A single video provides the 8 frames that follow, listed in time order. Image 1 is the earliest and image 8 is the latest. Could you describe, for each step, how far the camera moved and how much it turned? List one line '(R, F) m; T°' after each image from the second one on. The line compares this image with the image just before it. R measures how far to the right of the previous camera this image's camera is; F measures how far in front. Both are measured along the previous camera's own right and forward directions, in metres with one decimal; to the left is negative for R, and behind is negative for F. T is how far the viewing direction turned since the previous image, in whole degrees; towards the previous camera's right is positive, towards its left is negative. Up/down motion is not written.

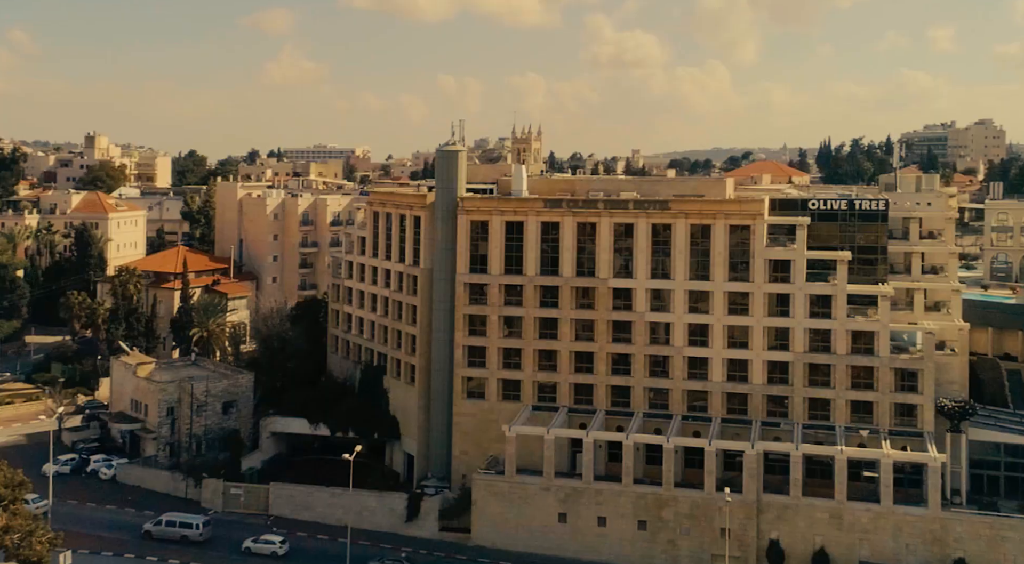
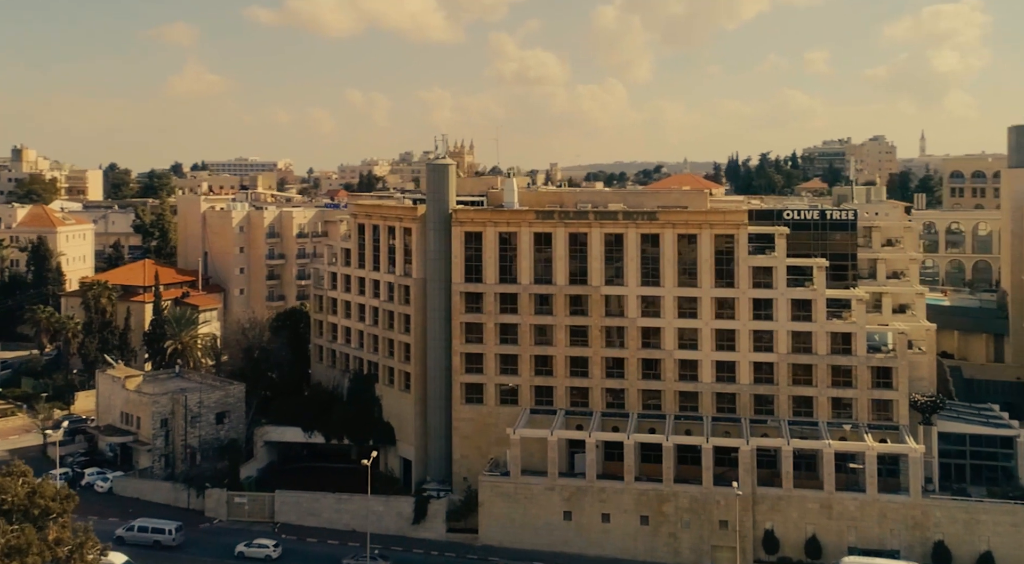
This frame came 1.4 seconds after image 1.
(-7.1, -2.2) m; +6°
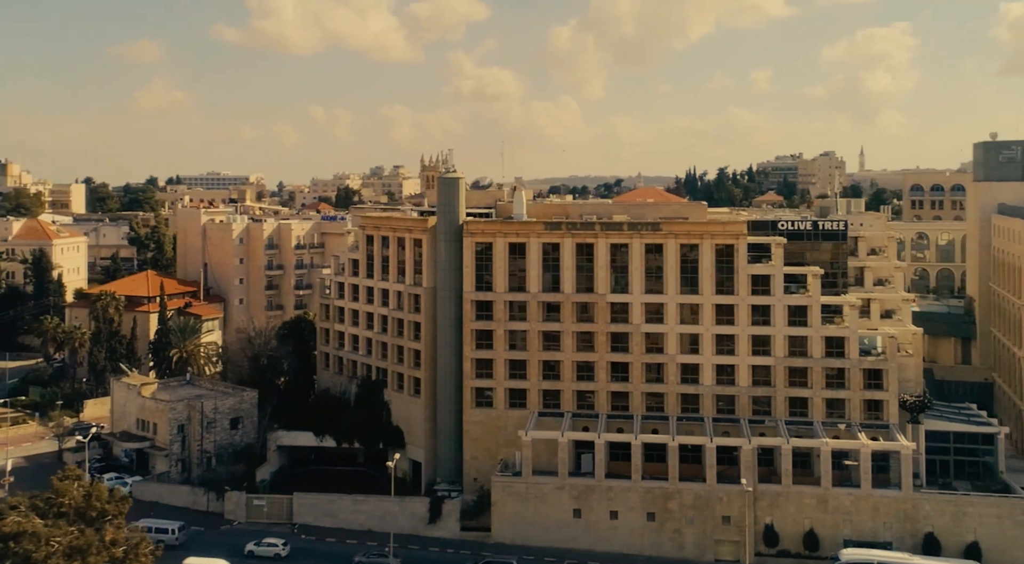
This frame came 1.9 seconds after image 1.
(-3.7, -2.9) m; +2°
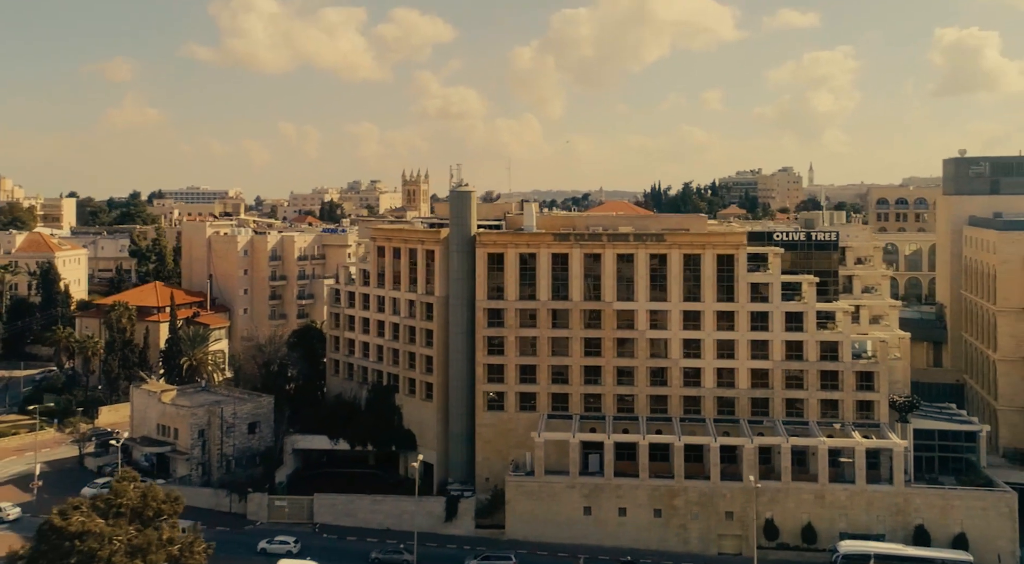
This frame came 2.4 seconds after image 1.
(-3.5, -3.3) m; +2°
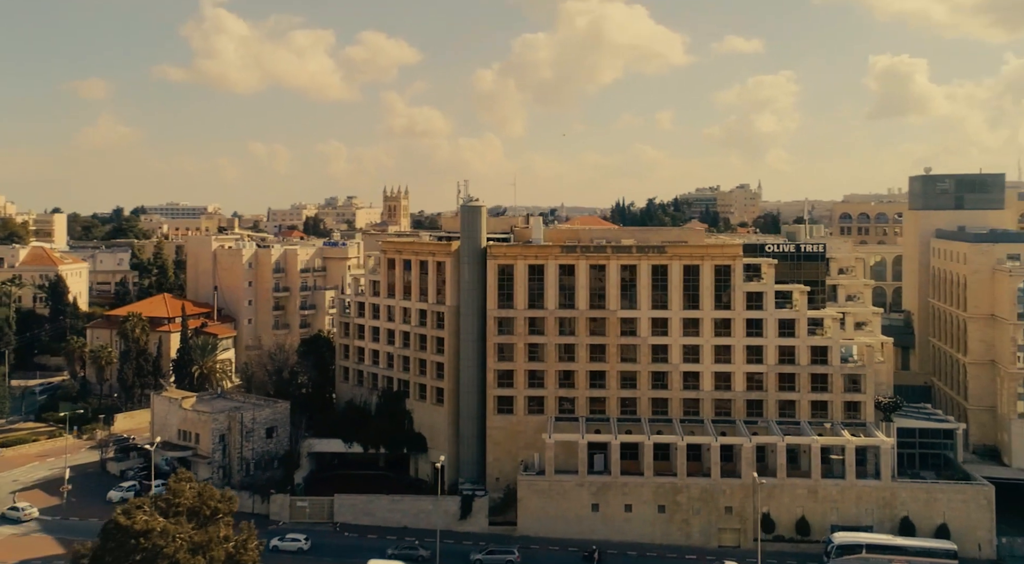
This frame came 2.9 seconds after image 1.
(-3.9, -4.0) m; +2°
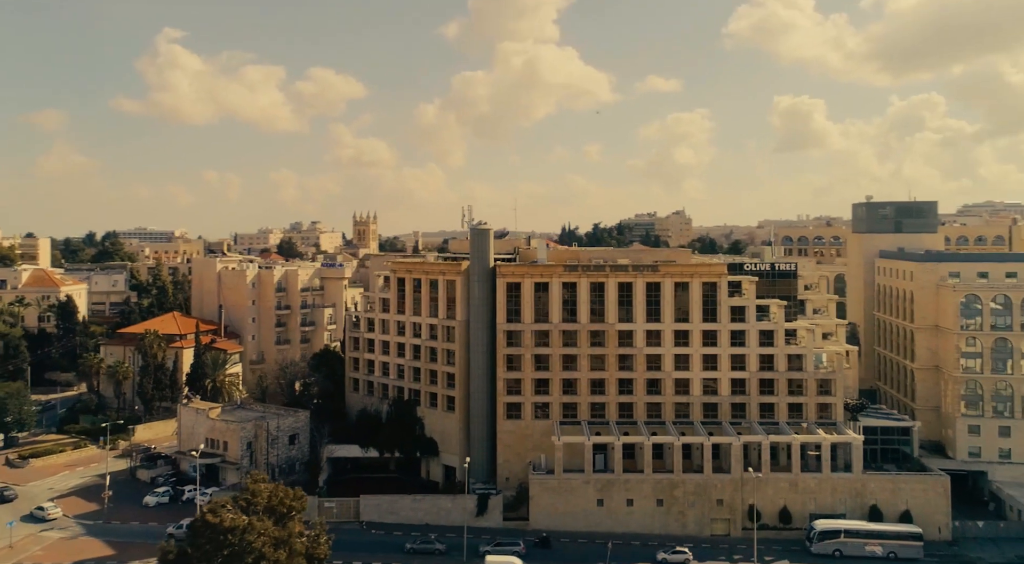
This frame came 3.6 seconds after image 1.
(-6.2, -6.9) m; +4°
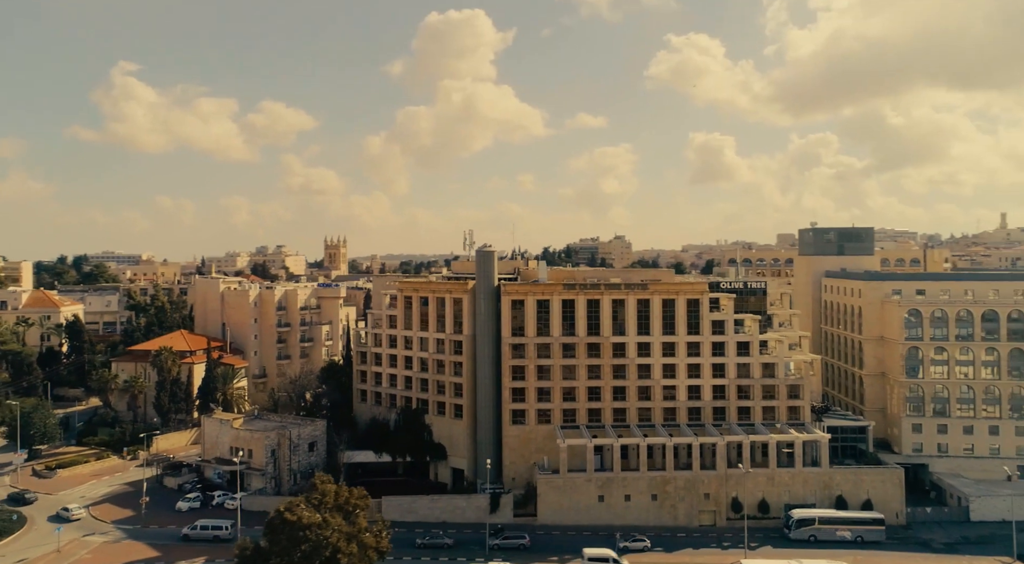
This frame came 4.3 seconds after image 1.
(-6.4, -7.0) m; +4°
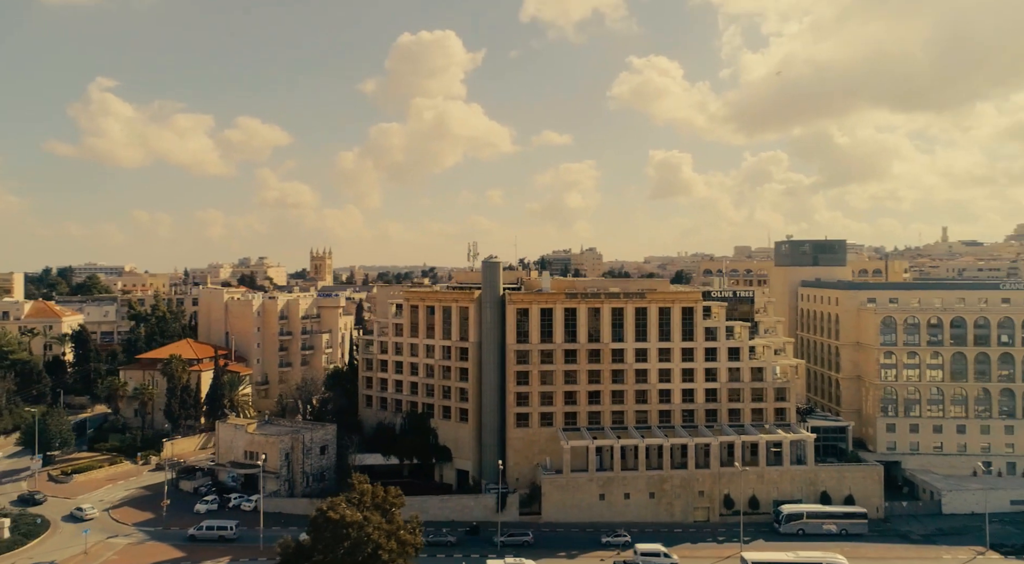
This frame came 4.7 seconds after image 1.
(-3.7, -4.0) m; +2°
